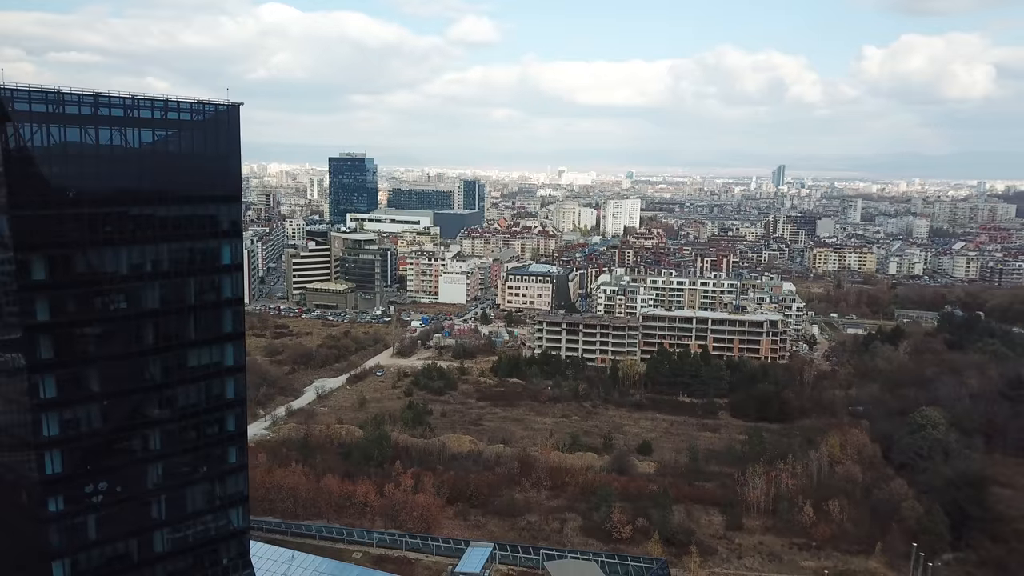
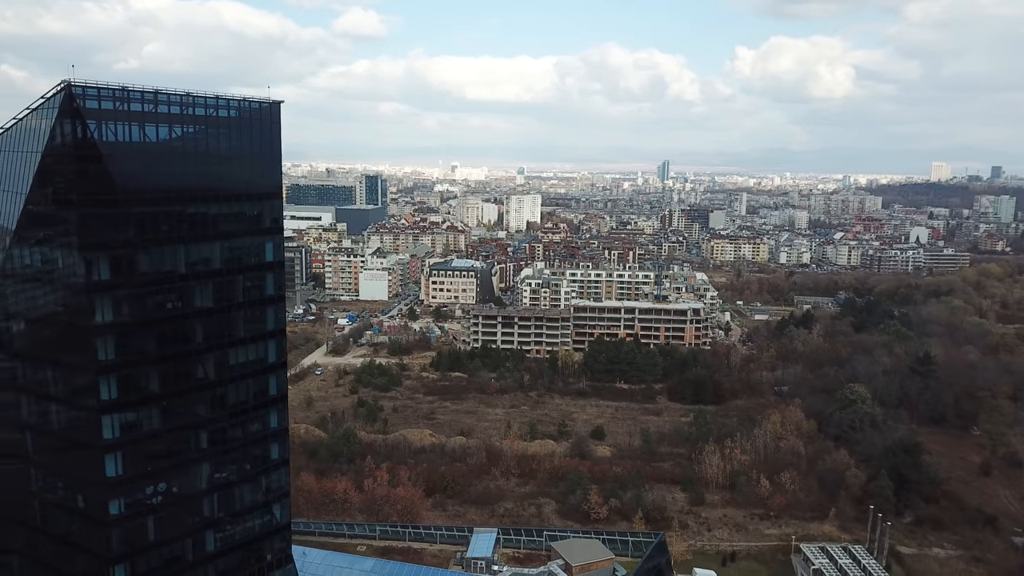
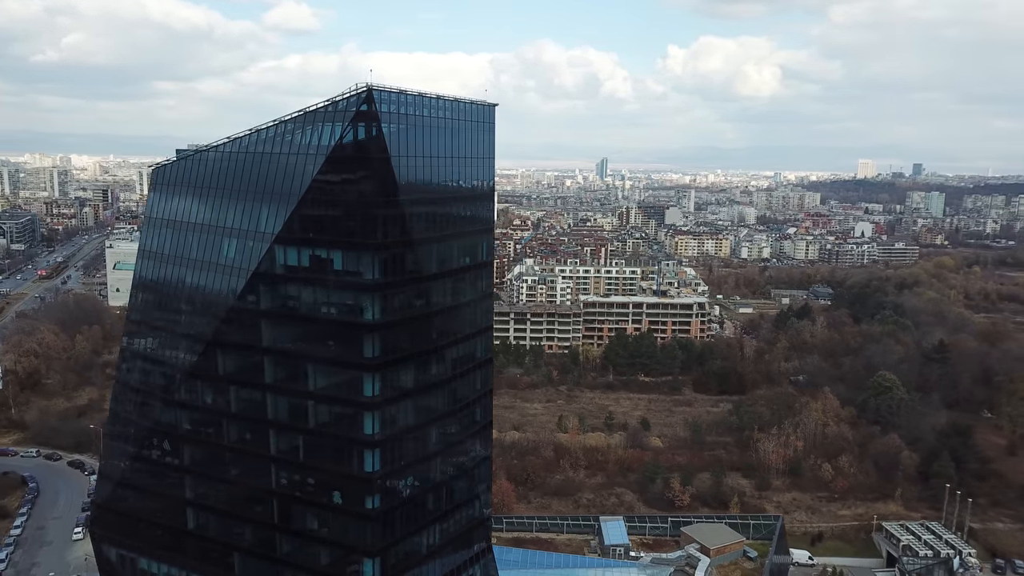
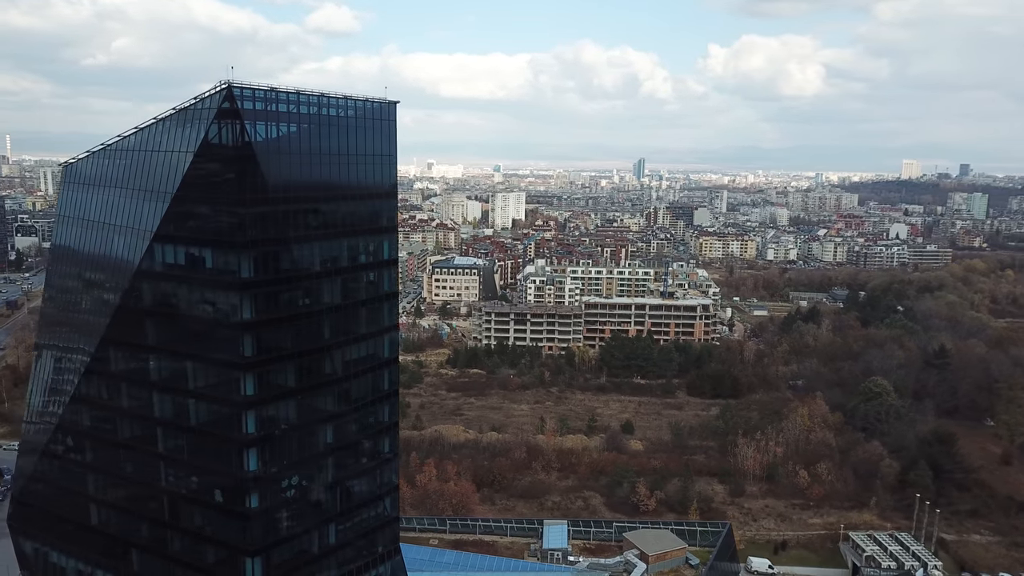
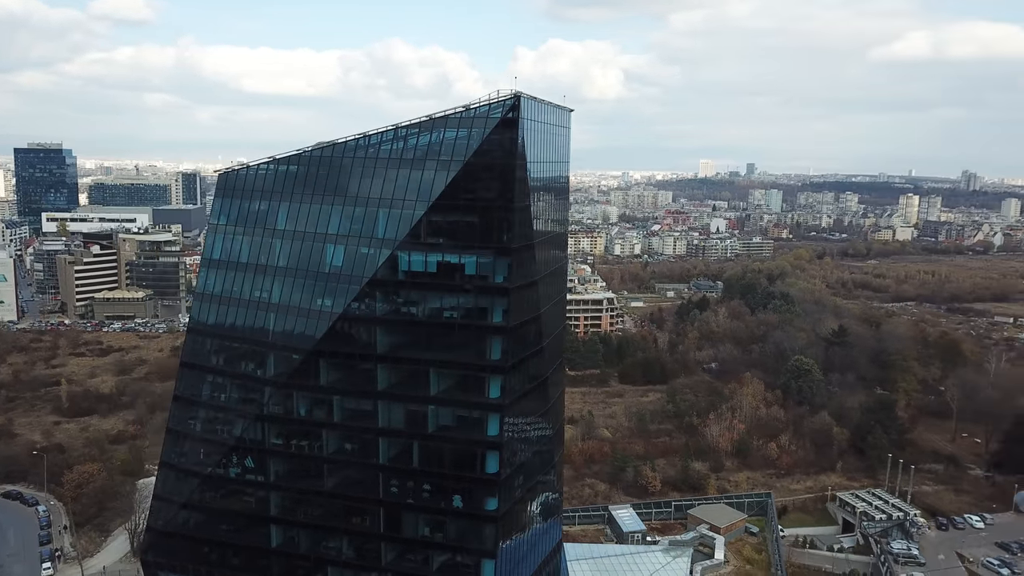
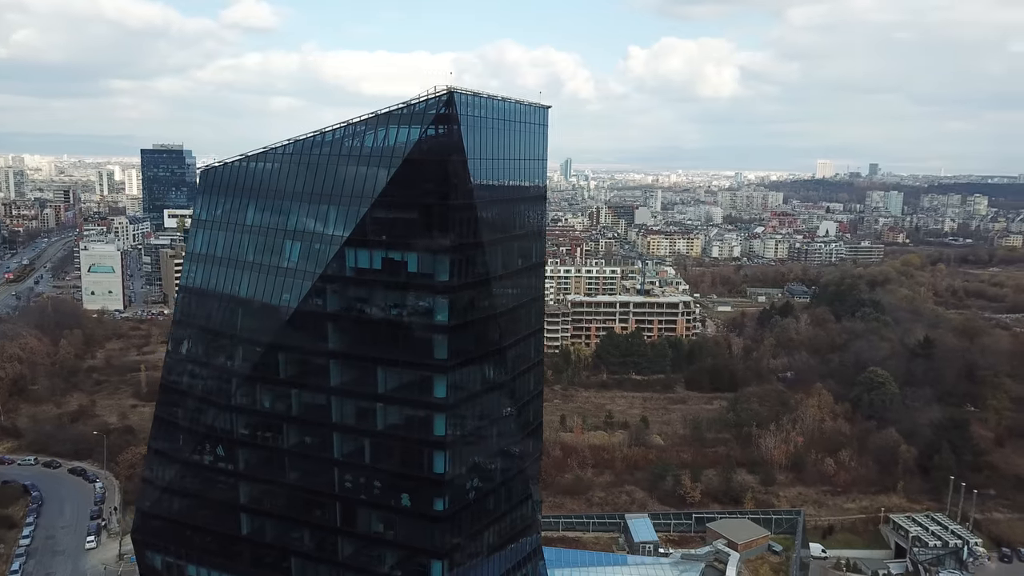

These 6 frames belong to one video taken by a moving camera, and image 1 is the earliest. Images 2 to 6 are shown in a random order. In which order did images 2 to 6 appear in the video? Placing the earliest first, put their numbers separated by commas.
2, 4, 3, 6, 5
